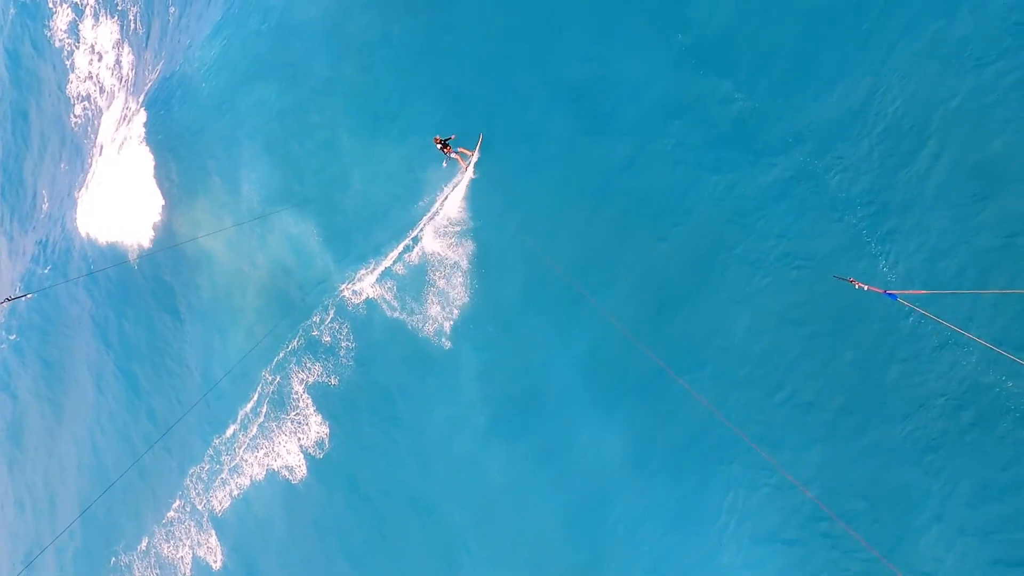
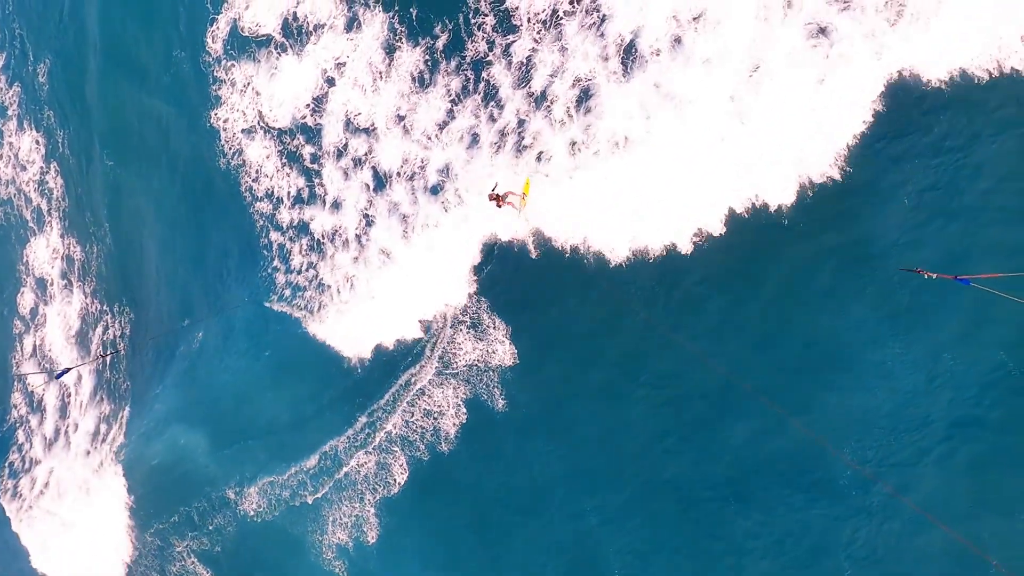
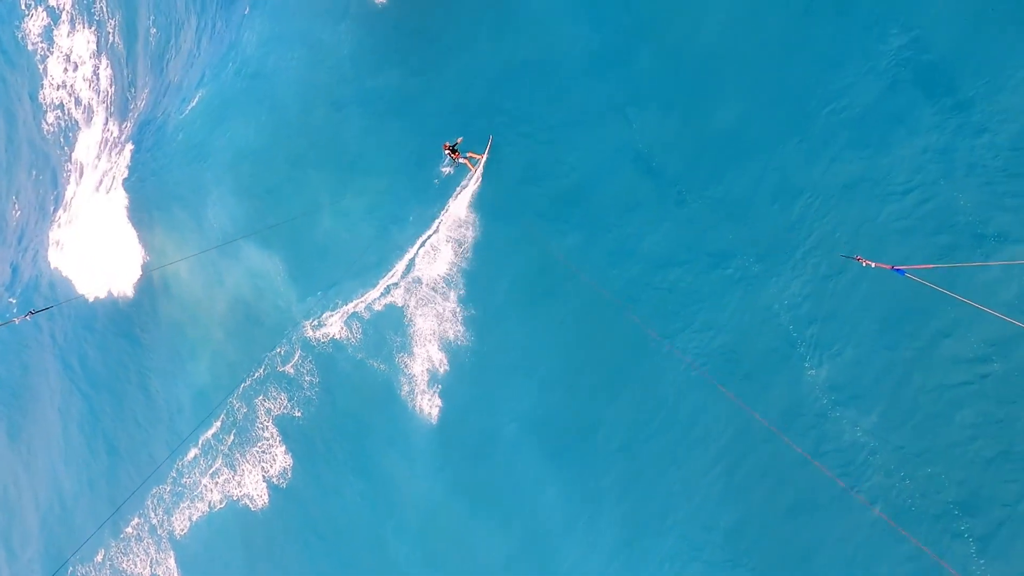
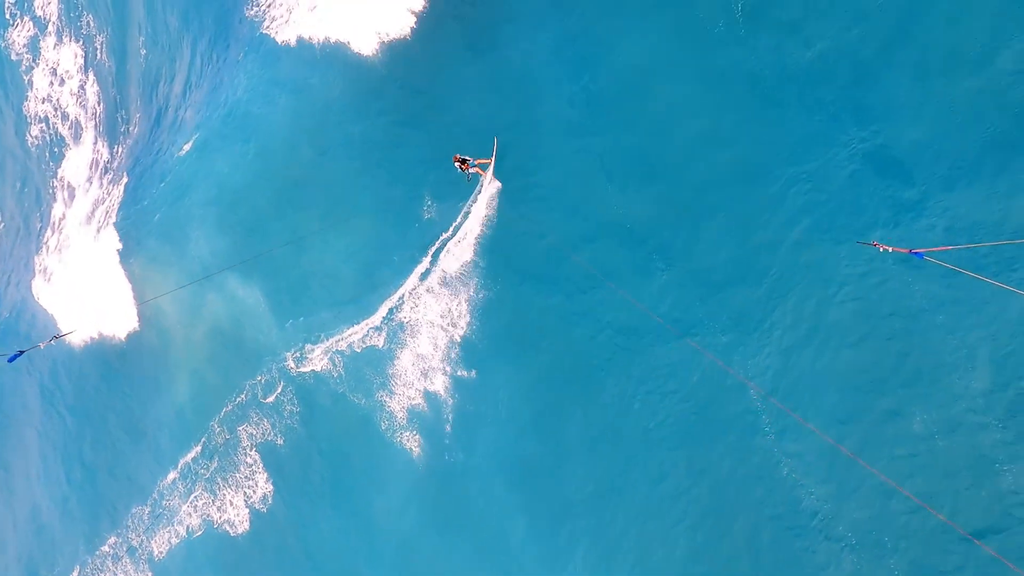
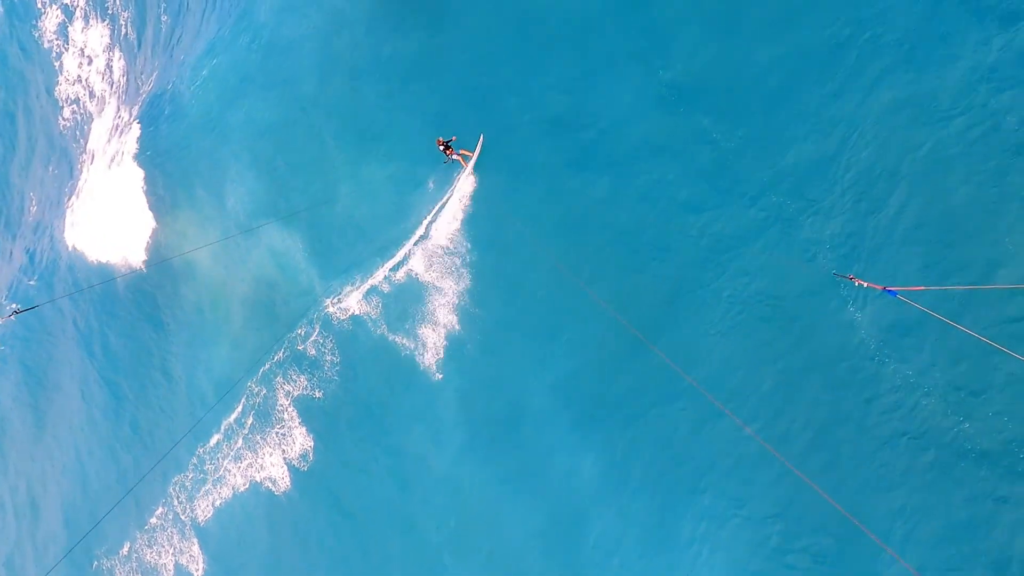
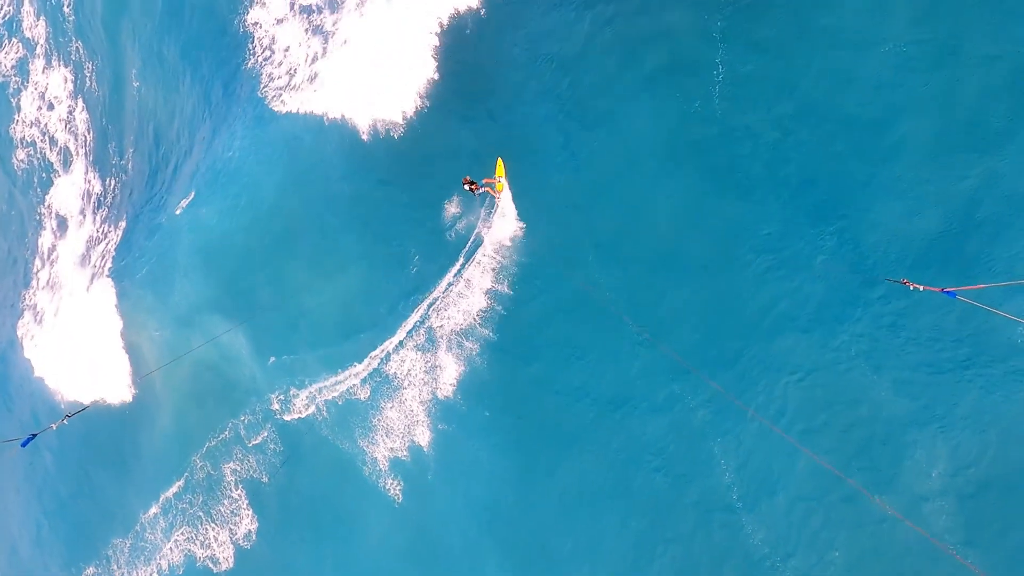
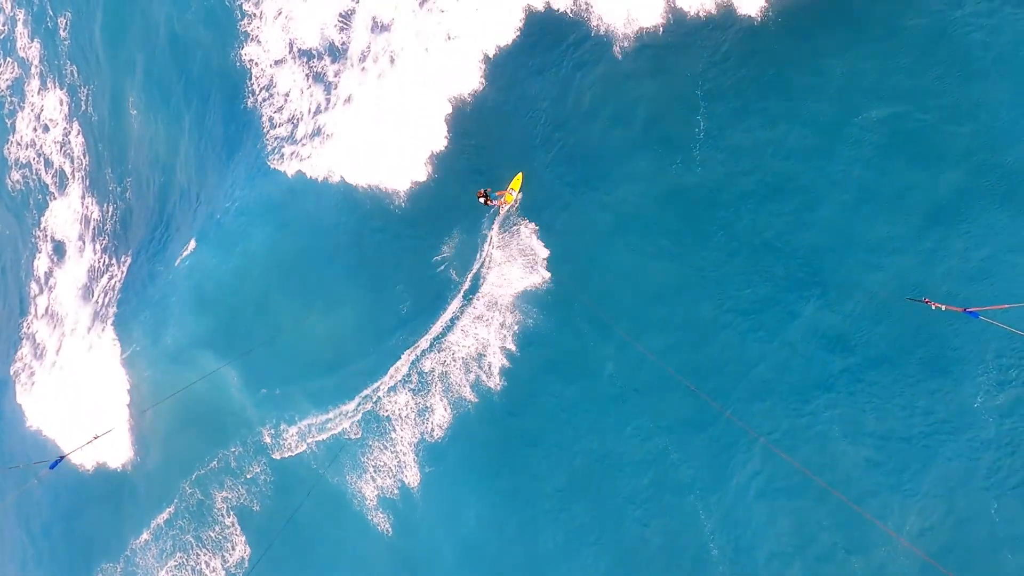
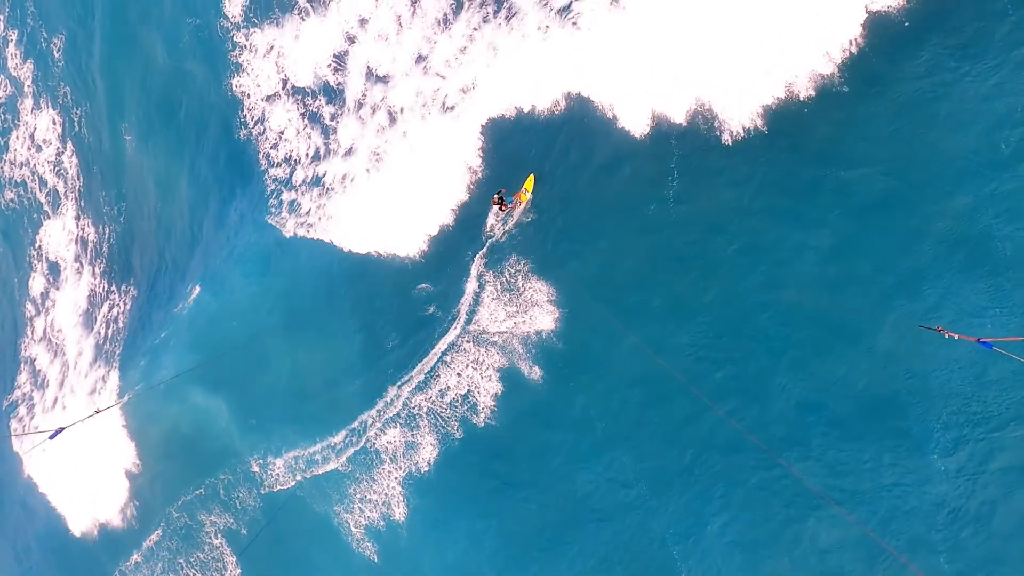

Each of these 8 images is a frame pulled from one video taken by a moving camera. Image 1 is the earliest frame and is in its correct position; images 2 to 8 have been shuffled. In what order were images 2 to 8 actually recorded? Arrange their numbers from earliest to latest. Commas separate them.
5, 3, 4, 6, 7, 8, 2
